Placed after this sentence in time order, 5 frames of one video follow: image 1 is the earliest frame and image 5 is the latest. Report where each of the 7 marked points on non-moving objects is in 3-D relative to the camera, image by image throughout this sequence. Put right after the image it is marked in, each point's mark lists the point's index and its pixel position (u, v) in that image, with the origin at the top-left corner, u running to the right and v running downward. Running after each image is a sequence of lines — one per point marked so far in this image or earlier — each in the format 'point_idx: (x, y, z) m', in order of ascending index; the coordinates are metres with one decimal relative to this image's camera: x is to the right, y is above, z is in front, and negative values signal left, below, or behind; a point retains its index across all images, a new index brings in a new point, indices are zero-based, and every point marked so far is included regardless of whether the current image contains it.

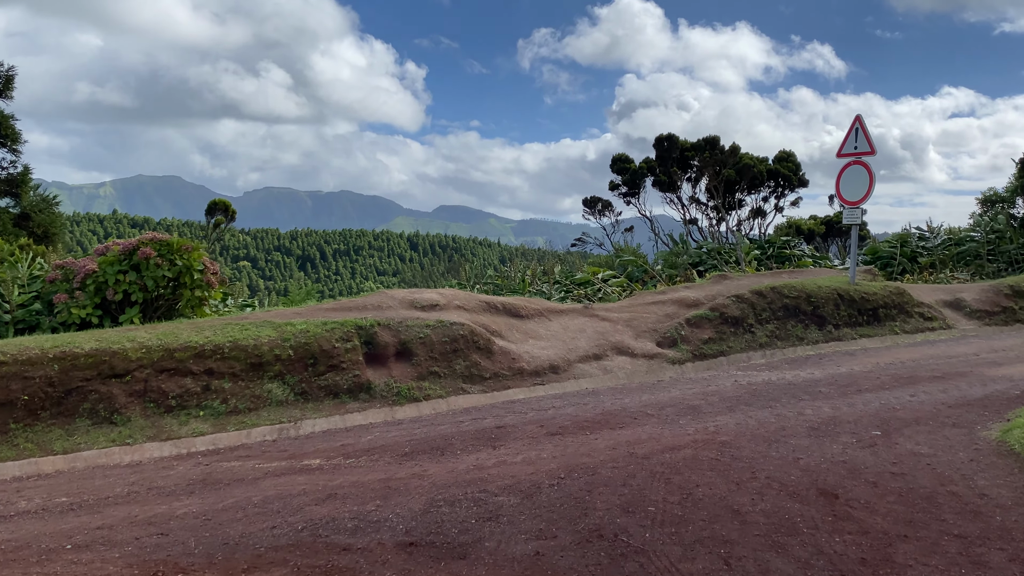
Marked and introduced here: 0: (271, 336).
0: (-1.8, -0.4, +6.2) m
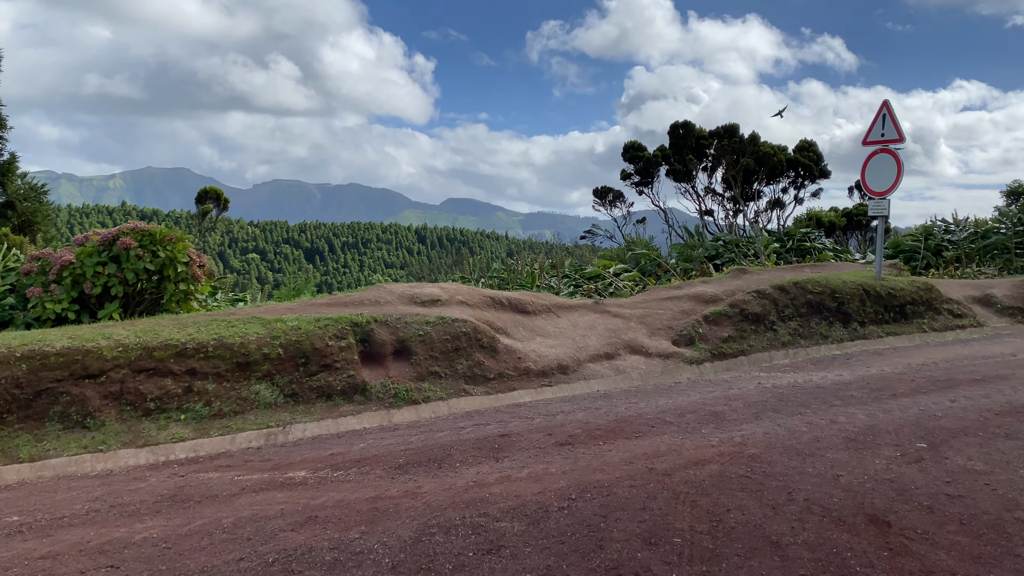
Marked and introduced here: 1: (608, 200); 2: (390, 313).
0: (-1.7, -0.3, +5.7) m
1: (+2.3, +2.1, +19.8) m
2: (-0.9, -0.2, +6.4) m
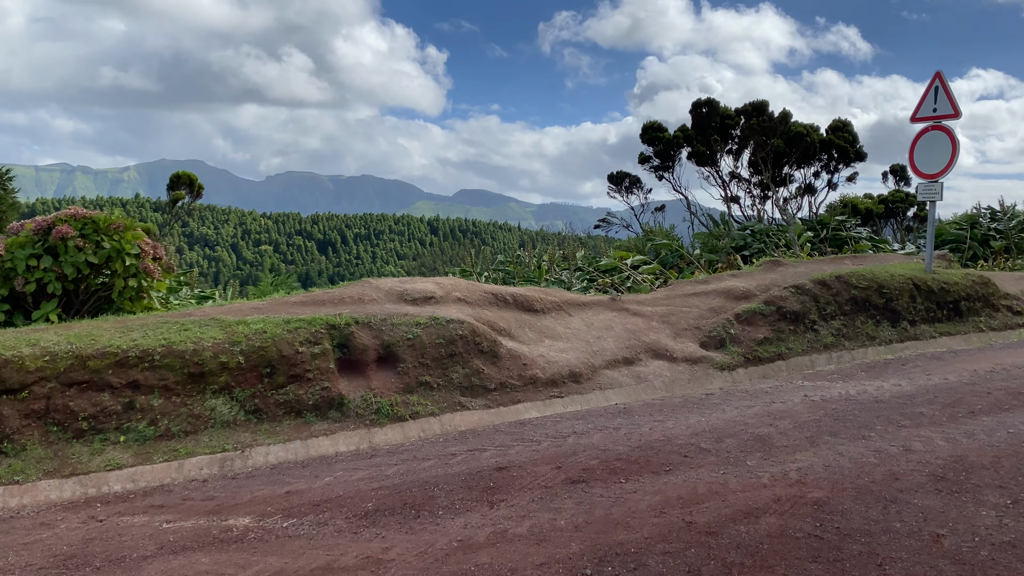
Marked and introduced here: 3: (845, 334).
0: (-1.7, -0.3, +4.9) m
1: (+2.5, +2.3, +18.8) m
2: (-0.9, -0.2, +5.5) m
3: (+2.7, -0.4, +6.9) m
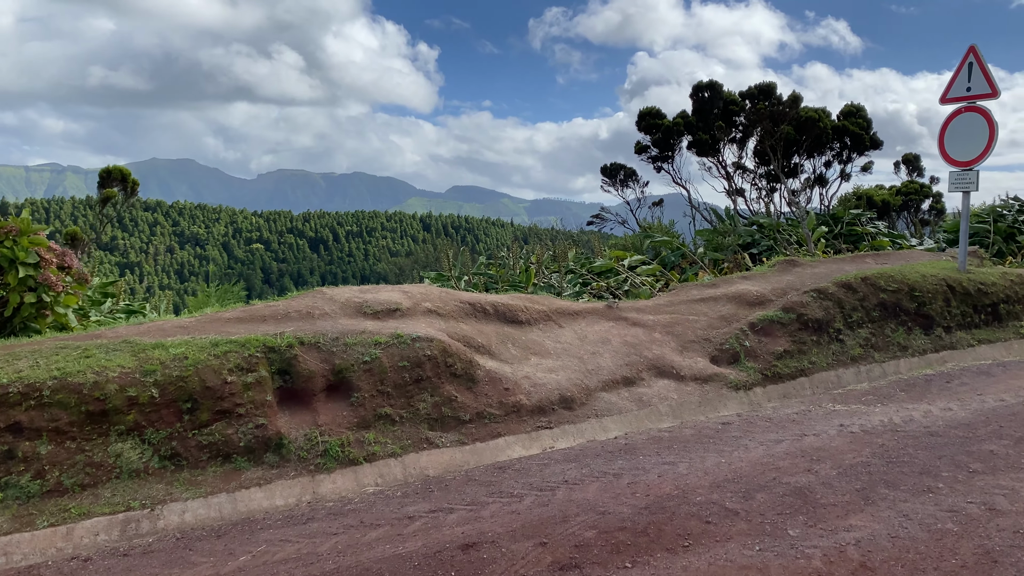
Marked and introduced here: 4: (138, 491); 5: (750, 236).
0: (-1.8, -0.4, +4.0) m
1: (+2.3, +2.3, +17.9) m
2: (-1.0, -0.2, +4.6) m
3: (+2.6, -0.4, +6.0) m
4: (-1.6, -0.9, +3.7) m
5: (+2.4, +0.5, +8.4) m
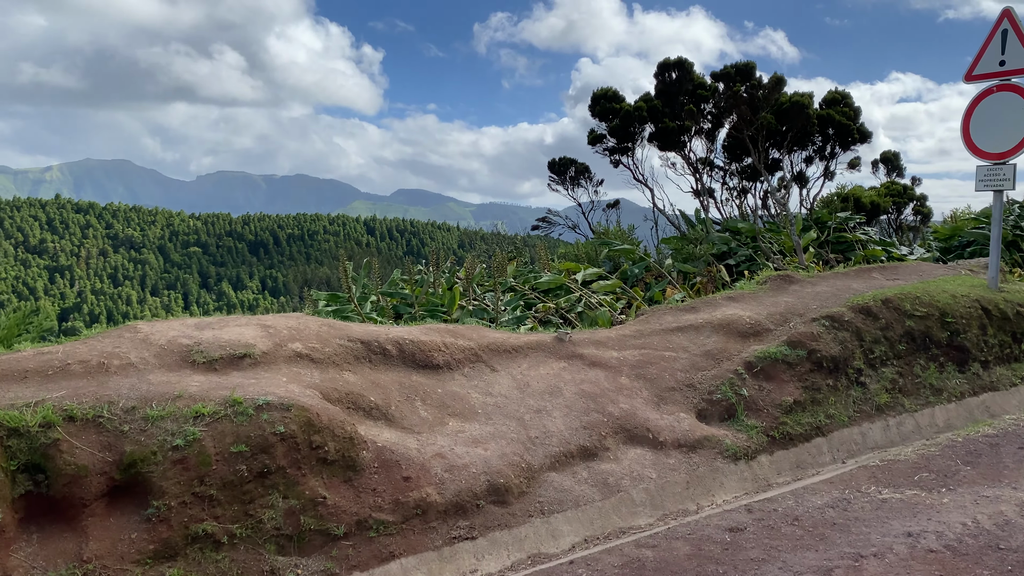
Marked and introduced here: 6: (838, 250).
0: (-2.1, -0.5, +2.3) m
1: (+1.1, +2.1, +16.5) m
2: (-1.4, -0.4, +2.9) m
3: (+2.1, -0.5, +4.6) m
4: (-1.9, -1.0, +2.0) m
5: (+1.8, +0.4, +7.0) m
6: (+3.0, +0.4, +7.8) m
